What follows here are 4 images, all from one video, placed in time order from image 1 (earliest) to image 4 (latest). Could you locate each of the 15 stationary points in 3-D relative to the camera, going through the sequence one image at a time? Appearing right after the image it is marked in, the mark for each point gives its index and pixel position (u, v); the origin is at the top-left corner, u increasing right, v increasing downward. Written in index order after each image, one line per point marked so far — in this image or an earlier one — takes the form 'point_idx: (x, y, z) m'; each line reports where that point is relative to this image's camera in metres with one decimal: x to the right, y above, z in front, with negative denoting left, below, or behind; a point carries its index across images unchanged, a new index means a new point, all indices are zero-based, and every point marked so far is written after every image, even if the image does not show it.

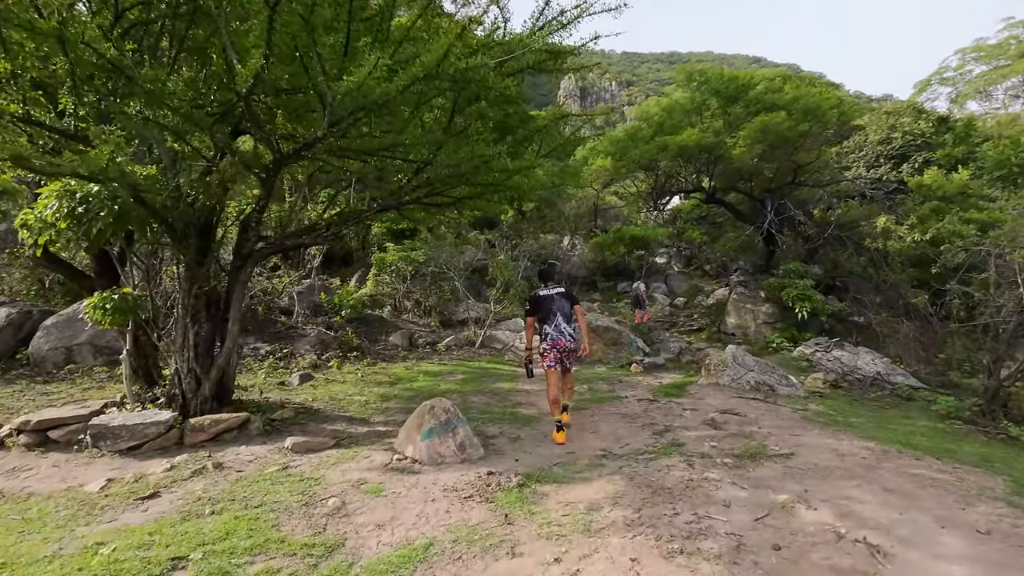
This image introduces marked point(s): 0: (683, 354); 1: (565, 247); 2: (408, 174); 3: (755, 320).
0: (+3.3, -1.3, +9.2) m
1: (+2.0, +1.4, +17.9) m
2: (-1.0, +1.1, +4.7) m
3: (+4.9, -0.7, +9.8) m
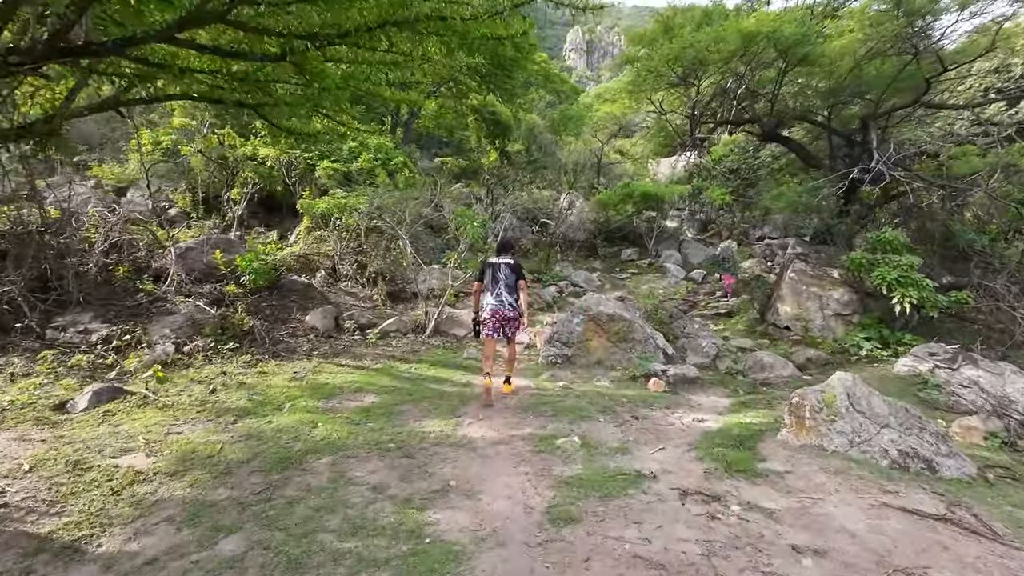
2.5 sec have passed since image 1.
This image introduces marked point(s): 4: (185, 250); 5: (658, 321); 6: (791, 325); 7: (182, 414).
0: (+2.7, -0.9, +6.3) m
1: (+1.5, +2.5, +14.7) m
2: (-1.4, +1.2, +1.7) m
3: (+4.4, -0.3, +6.9) m
4: (-5.2, +0.6, +7.7) m
5: (+2.2, -0.5, +7.1) m
6: (+4.1, -0.5, +7.1) m
7: (-2.7, -1.0, +4.0) m
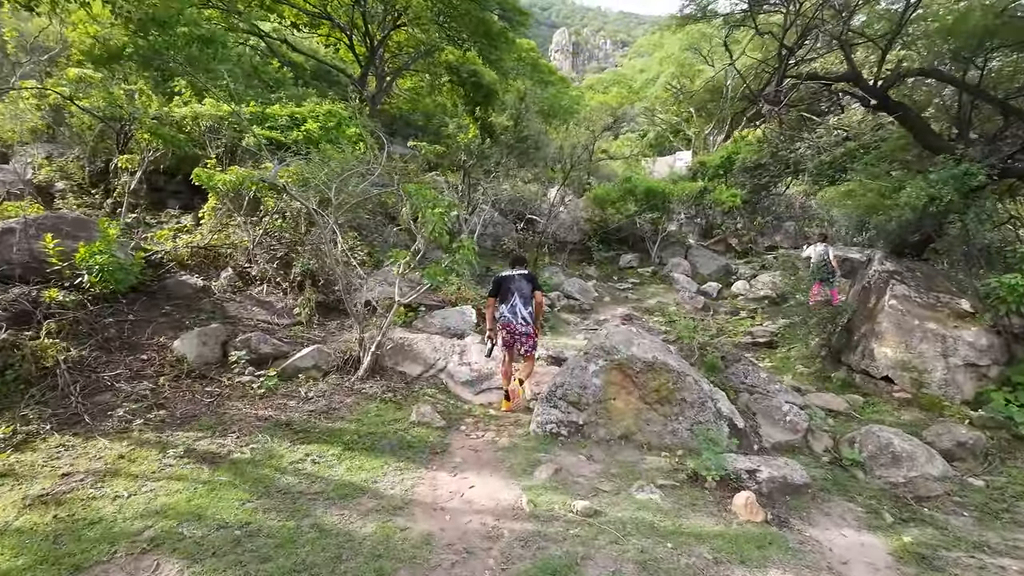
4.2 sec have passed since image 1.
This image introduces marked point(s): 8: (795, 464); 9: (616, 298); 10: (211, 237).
0: (+2.6, -1.2, +4.0) m
1: (+1.1, +2.2, +12.4) m
2: (-1.3, +1.1, -0.8) m
3: (+4.2, -0.7, +4.7) m
4: (-5.4, +0.6, +5.0) m
5: (+1.9, -0.8, +4.8) m
6: (+3.9, -0.9, +4.9) m
7: (-2.8, -1.2, +1.5) m
8: (+2.0, -1.2, +3.4) m
9: (+2.3, -0.2, +10.6) m
10: (-4.3, +0.7, +6.9) m
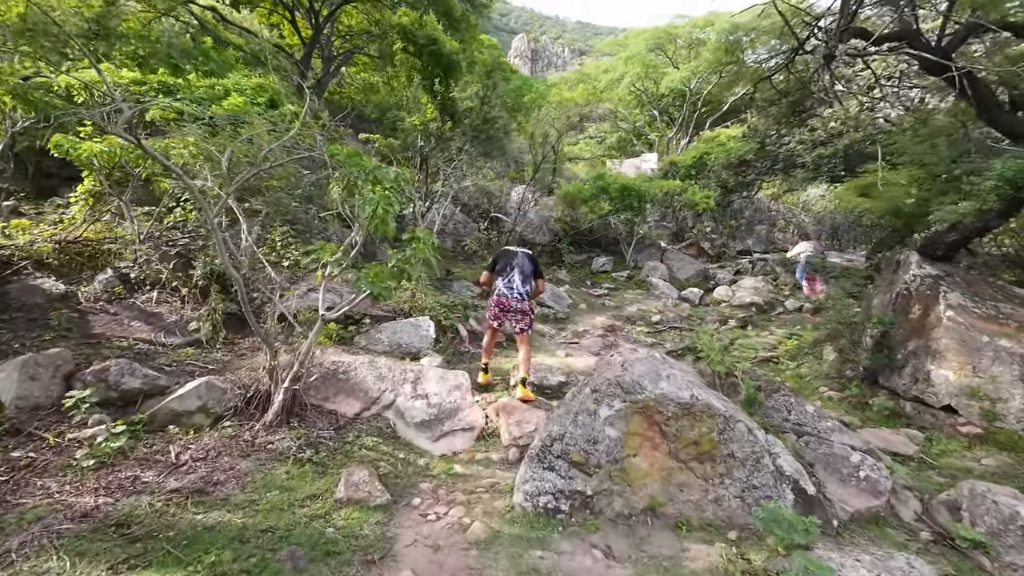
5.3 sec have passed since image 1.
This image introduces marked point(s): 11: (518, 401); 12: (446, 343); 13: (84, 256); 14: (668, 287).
0: (+2.4, -1.3, +3.0) m
1: (+0.2, +2.1, +11.2) m
2: (-1.0, +1.1, -2.2) m
3: (+4.0, -0.8, +3.7) m
4: (-5.6, +0.5, +3.3) m
5: (+1.7, -0.8, +3.7) m
6: (+3.6, -1.0, +3.9) m
7: (-2.7, -1.2, 0.0) m
8: (+1.9, -1.3, +2.3) m
9: (+1.6, -0.3, +9.5) m
10: (-4.7, +0.6, +5.3) m
11: (+0.1, -1.0, +4.2) m
12: (-0.8, -0.7, +5.8) m
13: (-4.8, +0.4, +5.4) m
14: (+3.4, 0.0, +10.5) m
